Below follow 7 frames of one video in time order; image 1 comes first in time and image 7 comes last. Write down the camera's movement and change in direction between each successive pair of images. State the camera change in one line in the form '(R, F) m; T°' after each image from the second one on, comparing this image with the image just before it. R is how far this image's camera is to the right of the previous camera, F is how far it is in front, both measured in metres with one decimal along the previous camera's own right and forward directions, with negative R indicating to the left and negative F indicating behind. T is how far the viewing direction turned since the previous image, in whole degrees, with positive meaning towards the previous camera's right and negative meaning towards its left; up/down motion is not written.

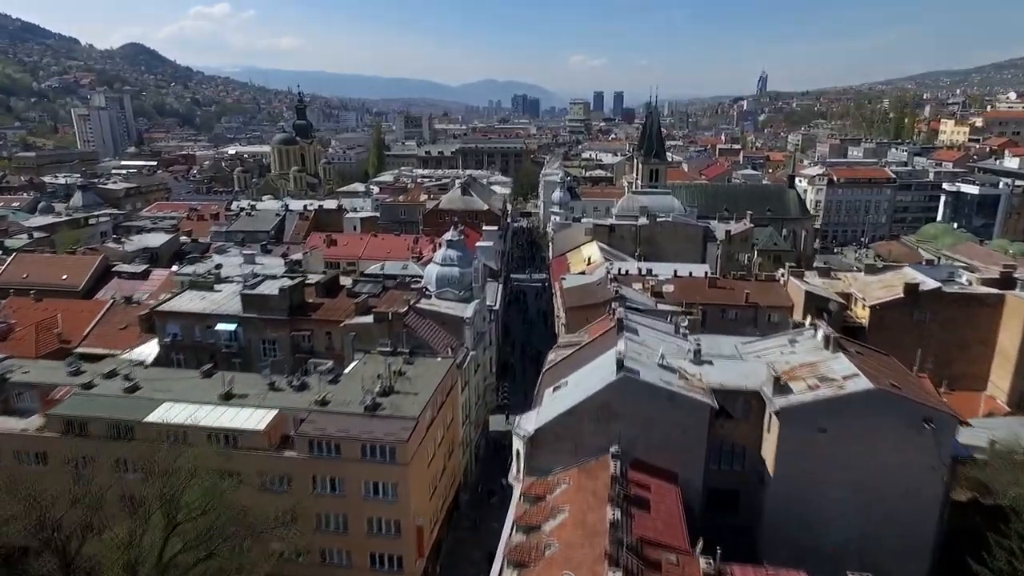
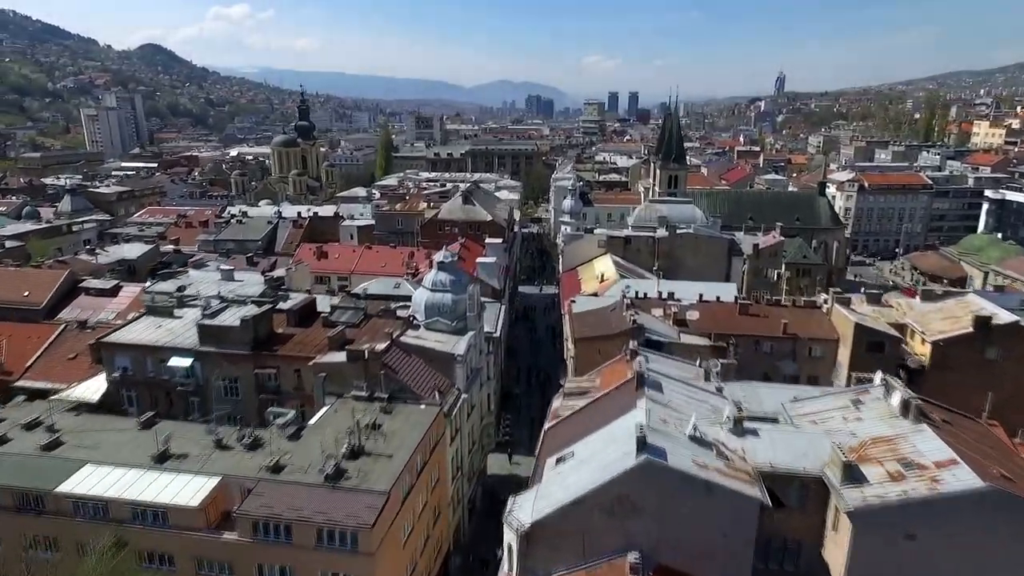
(+0.6, +4.9) m; -1°
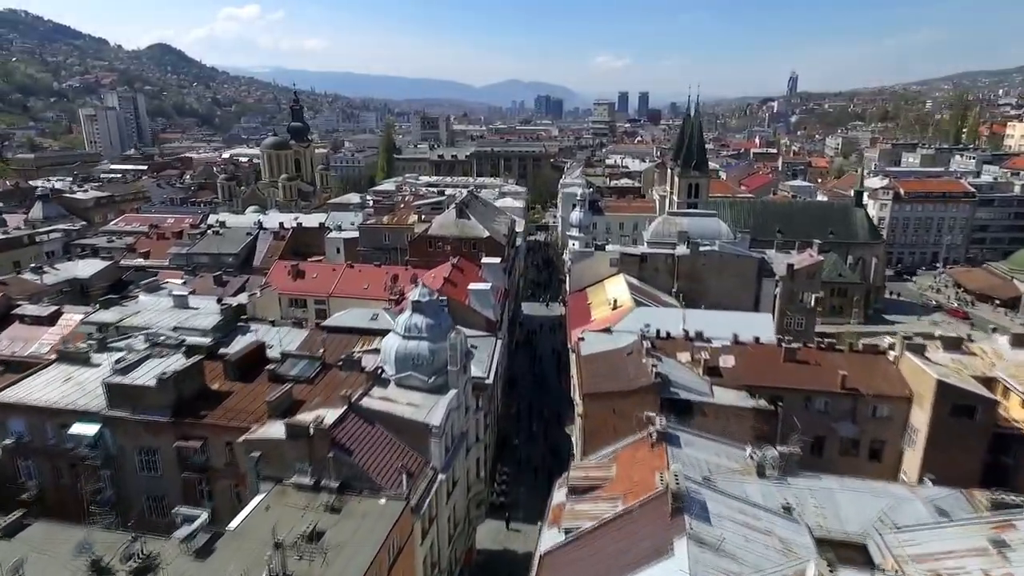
(+0.6, +6.3) m; -1°
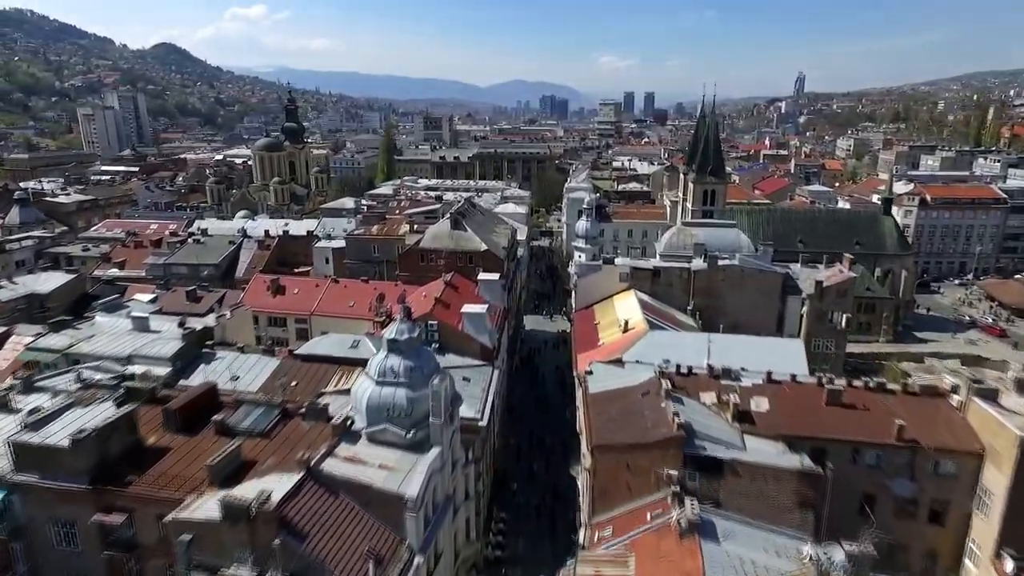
(+0.3, +4.2) m; 0°
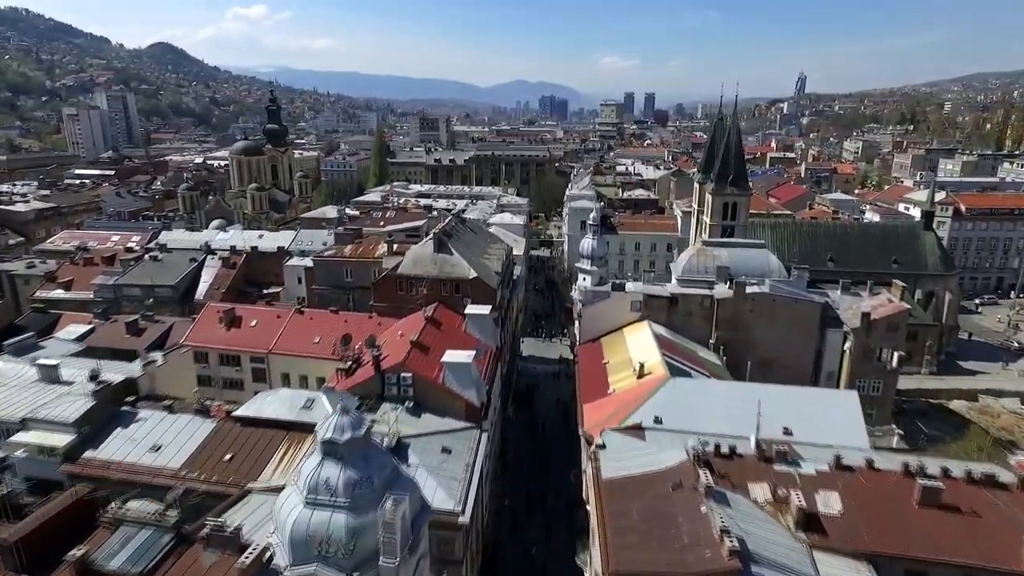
(+0.3, +6.2) m; 0°
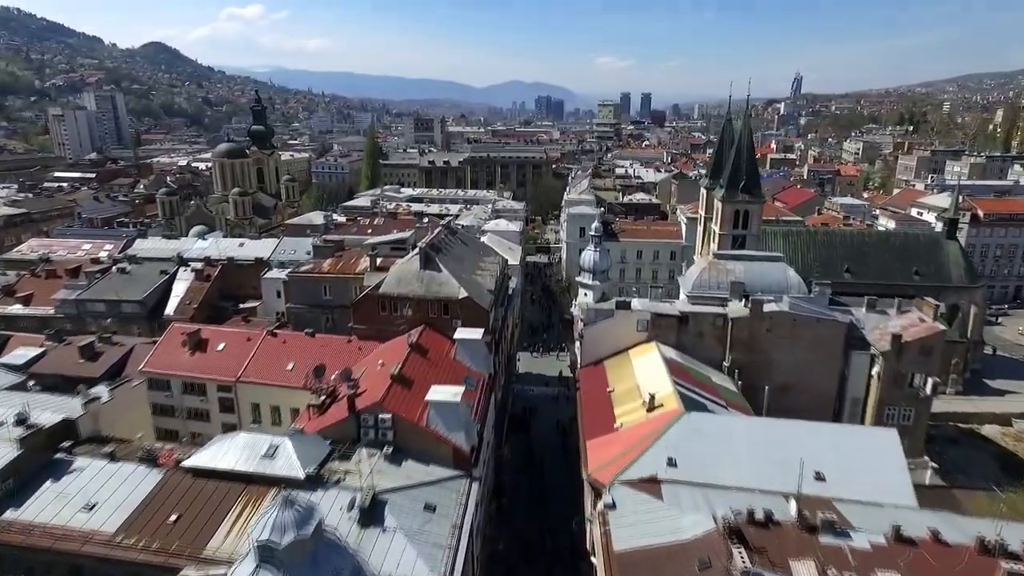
(+0.1, +3.4) m; 0°
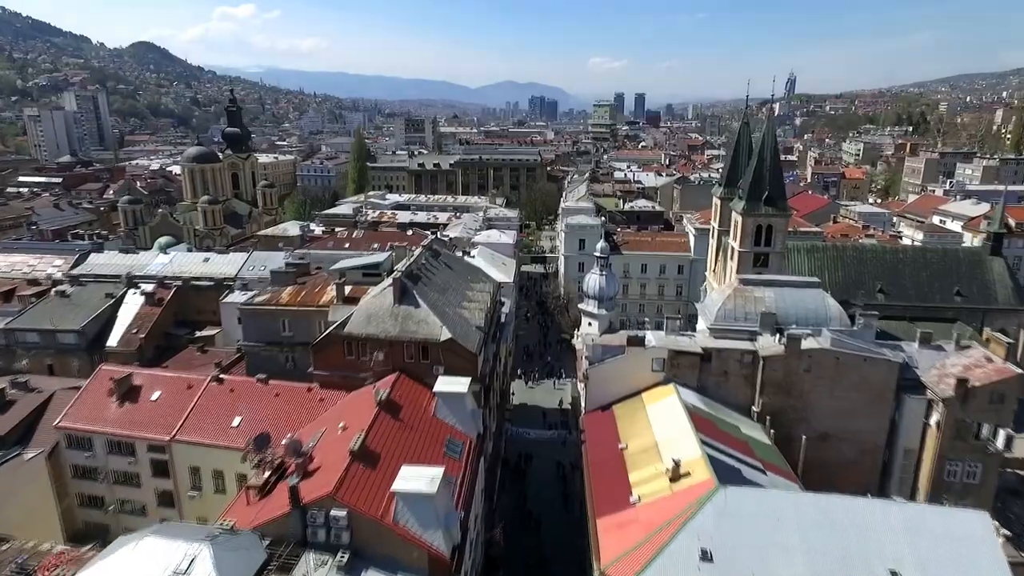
(+0.1, +5.4) m; +1°
